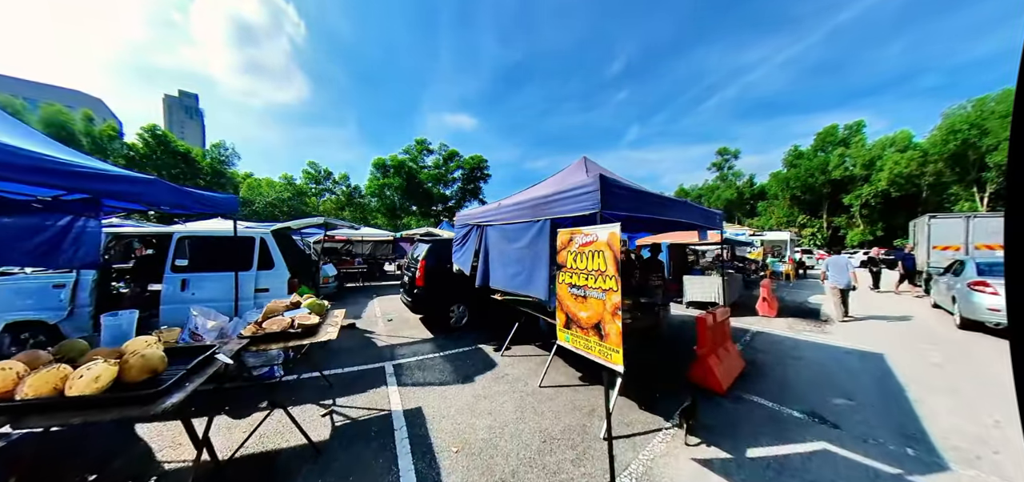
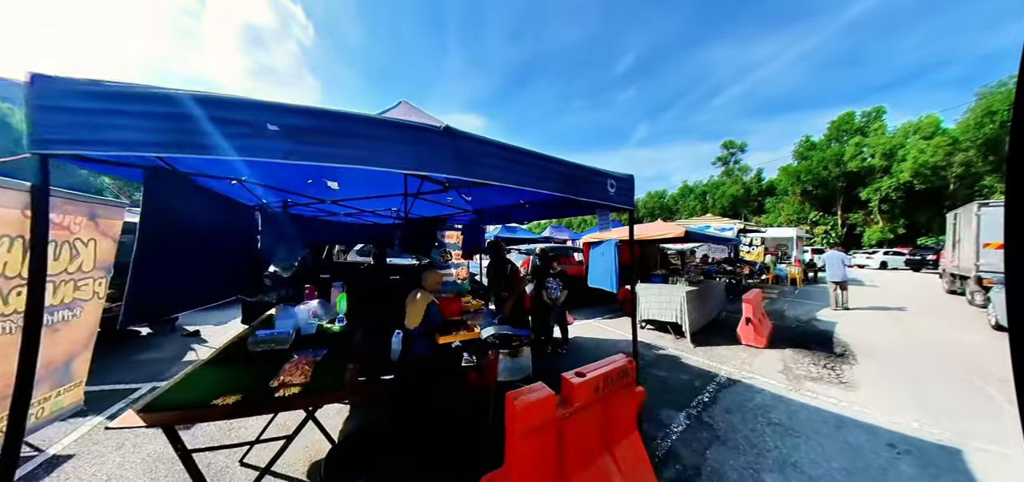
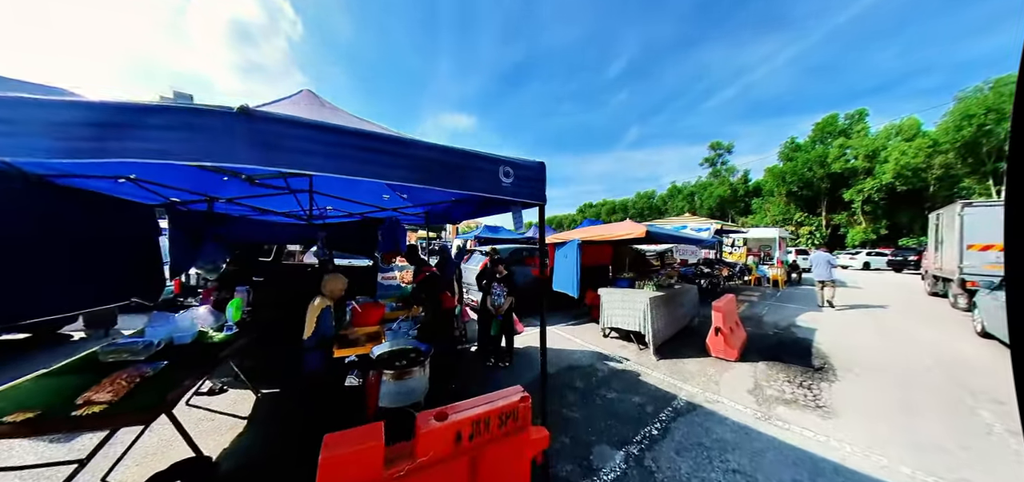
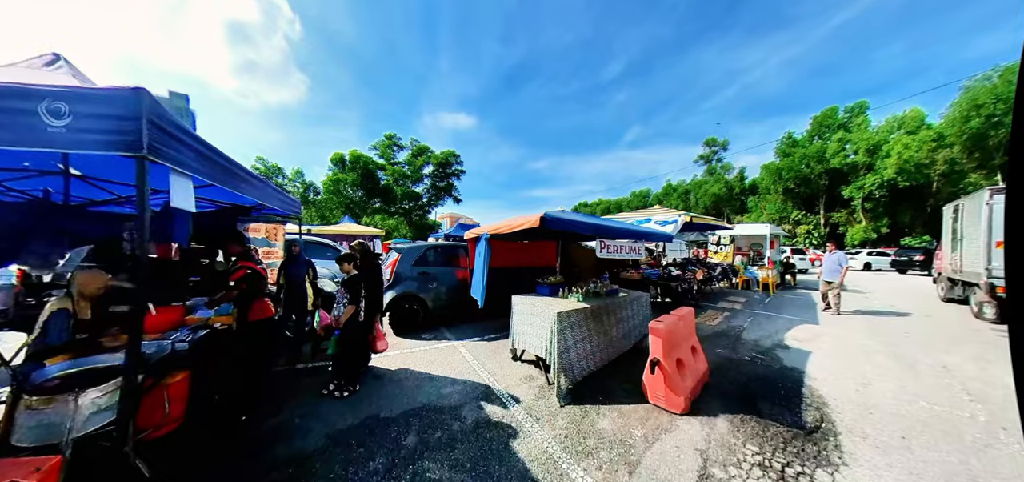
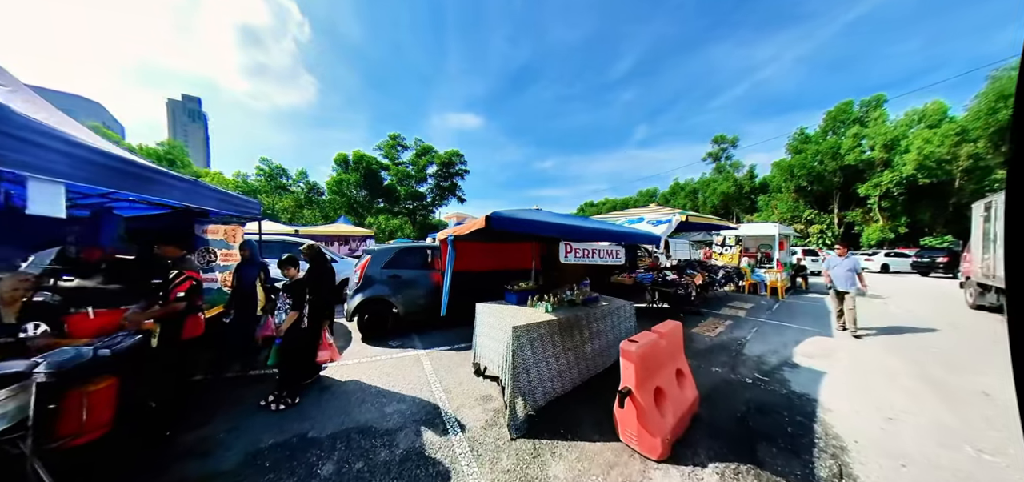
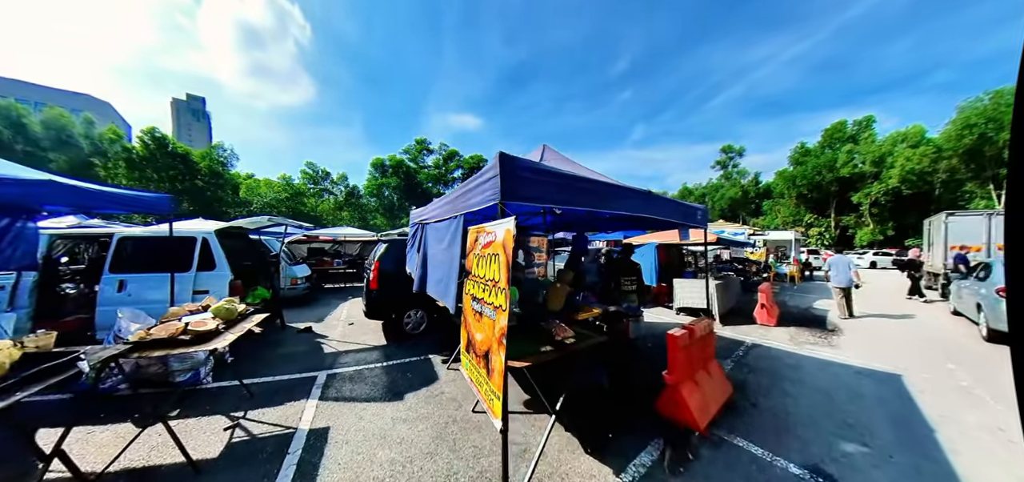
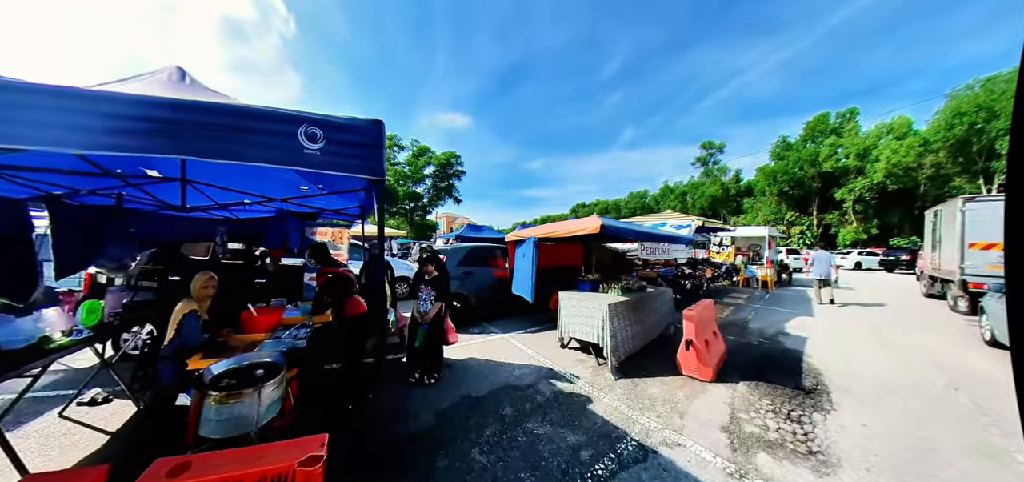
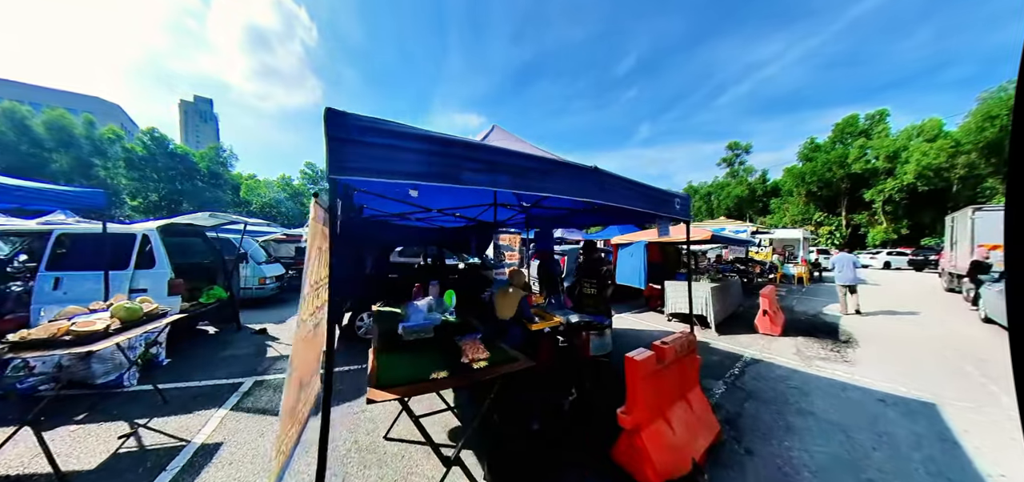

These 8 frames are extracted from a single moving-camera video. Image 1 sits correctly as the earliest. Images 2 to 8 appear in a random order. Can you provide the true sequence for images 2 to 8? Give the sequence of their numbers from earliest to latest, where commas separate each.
6, 8, 2, 3, 7, 4, 5
